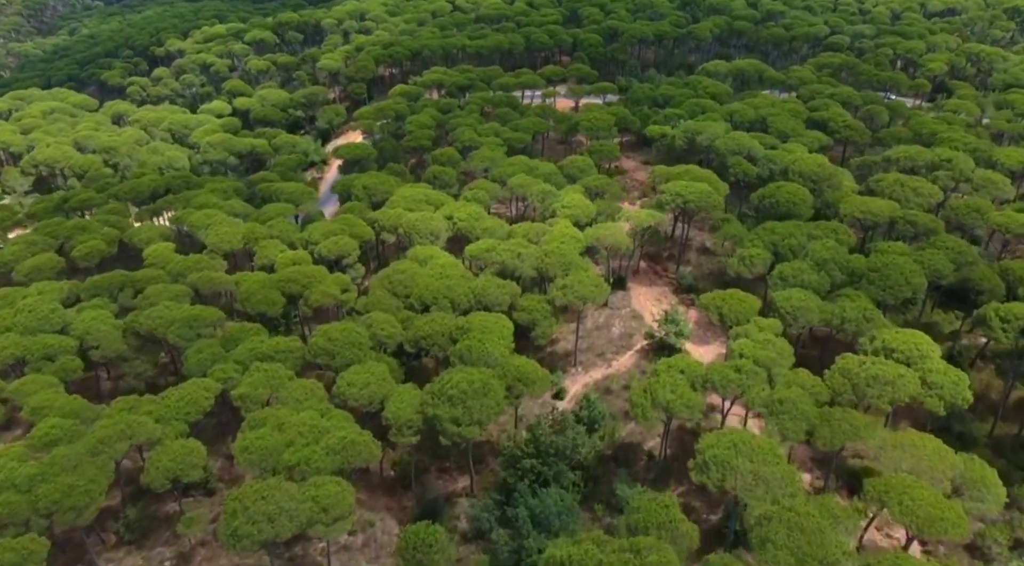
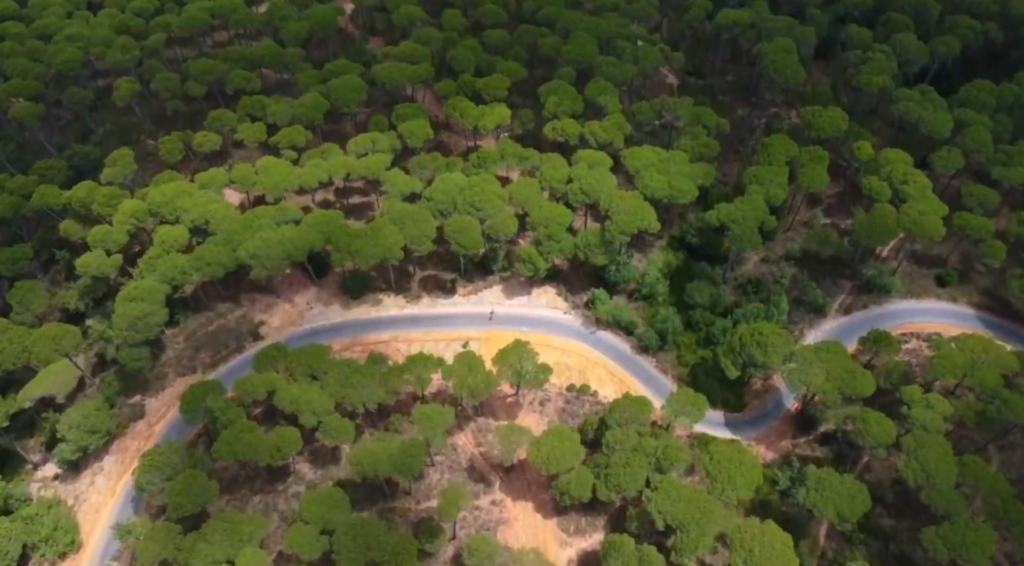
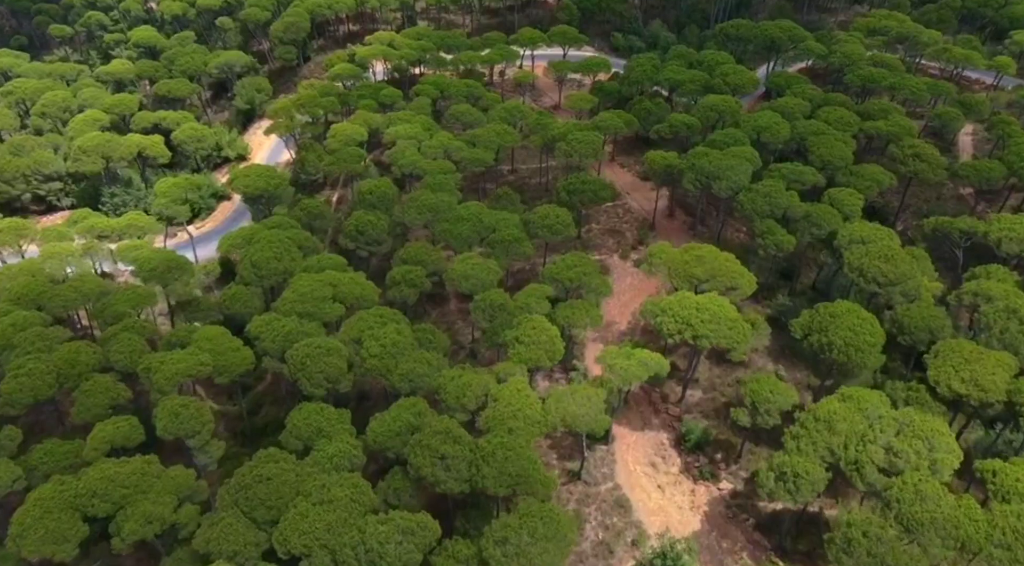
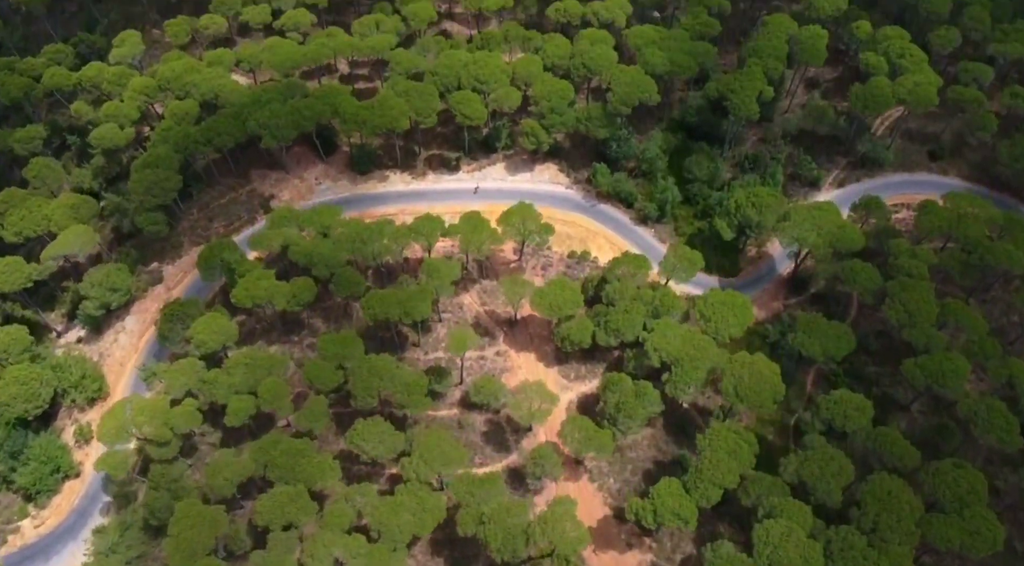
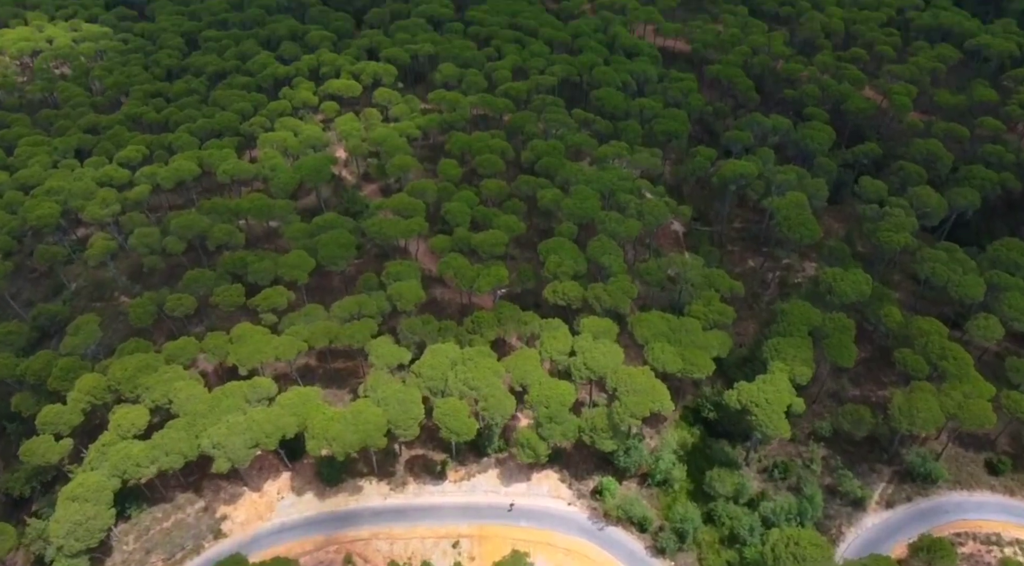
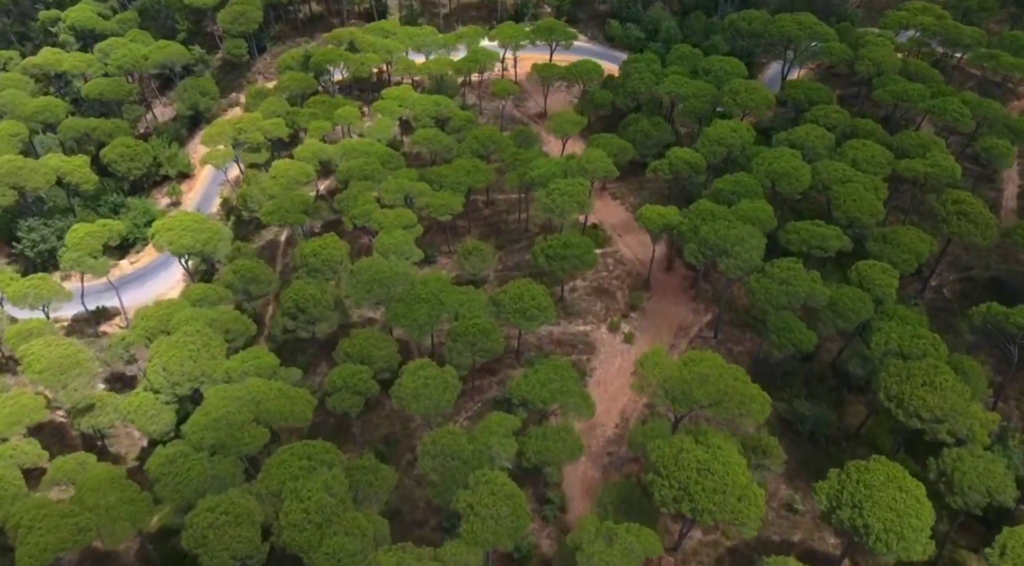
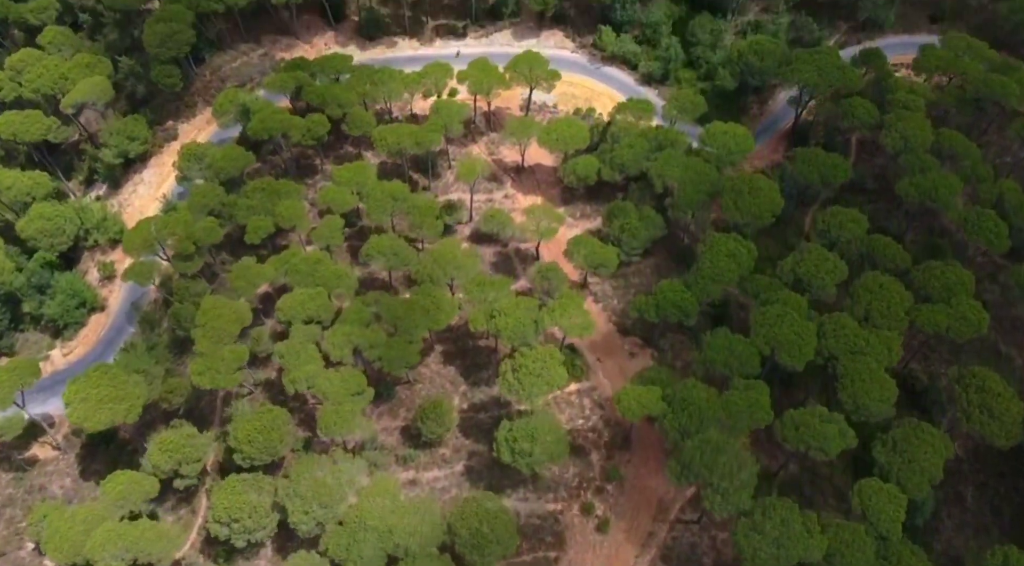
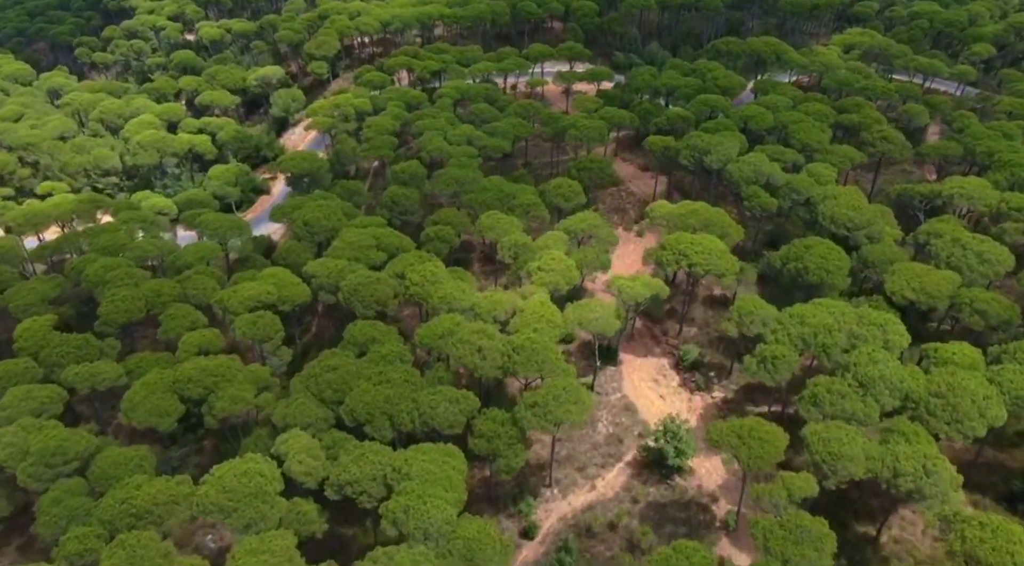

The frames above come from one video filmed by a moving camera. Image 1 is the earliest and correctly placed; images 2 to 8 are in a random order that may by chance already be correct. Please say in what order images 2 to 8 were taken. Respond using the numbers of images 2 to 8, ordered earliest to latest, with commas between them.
8, 3, 6, 7, 4, 2, 5
